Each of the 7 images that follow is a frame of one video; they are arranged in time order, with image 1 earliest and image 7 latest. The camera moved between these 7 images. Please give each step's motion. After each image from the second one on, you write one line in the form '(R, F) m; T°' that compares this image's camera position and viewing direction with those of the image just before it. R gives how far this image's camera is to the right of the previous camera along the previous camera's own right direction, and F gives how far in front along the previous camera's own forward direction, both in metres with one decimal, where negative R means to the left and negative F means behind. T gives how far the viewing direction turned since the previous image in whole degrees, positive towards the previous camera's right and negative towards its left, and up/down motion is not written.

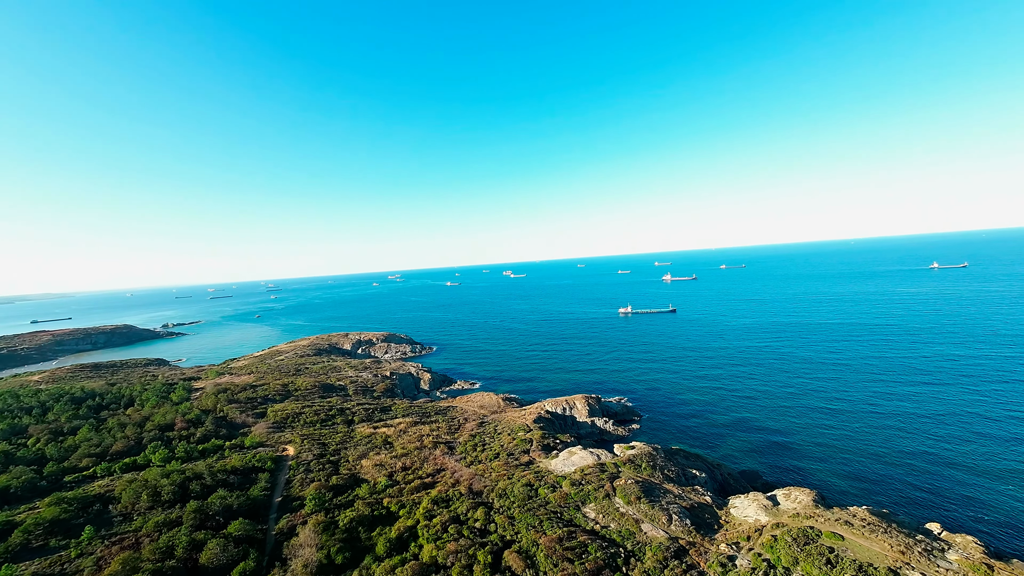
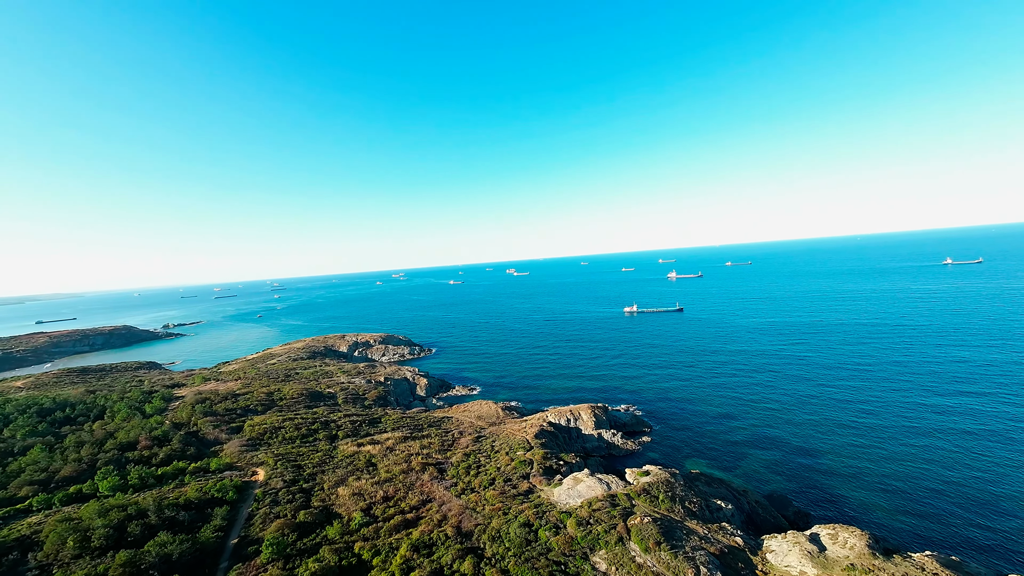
(+0.6, +4.6) m; -1°
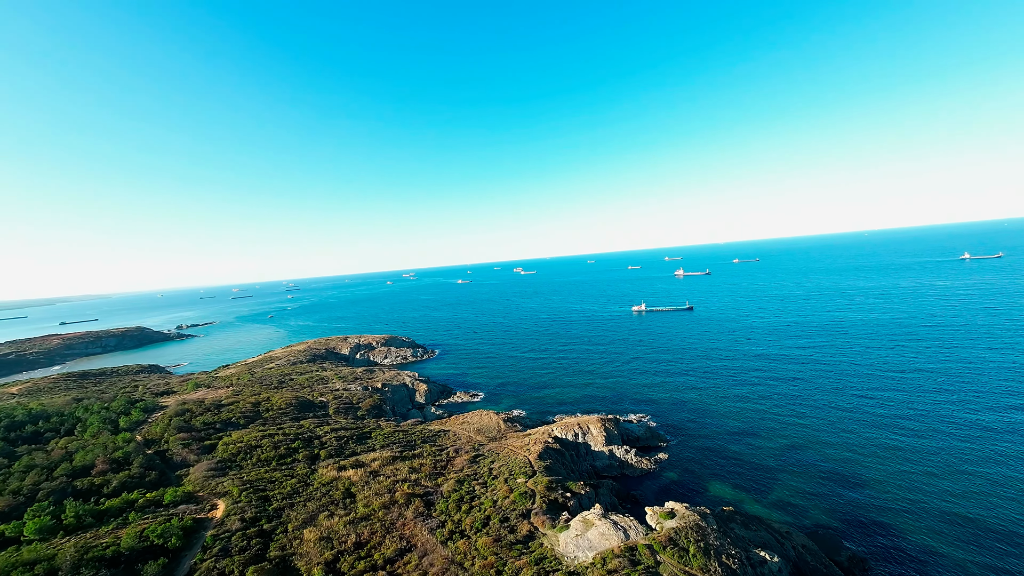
(+1.2, +5.5) m; -2°
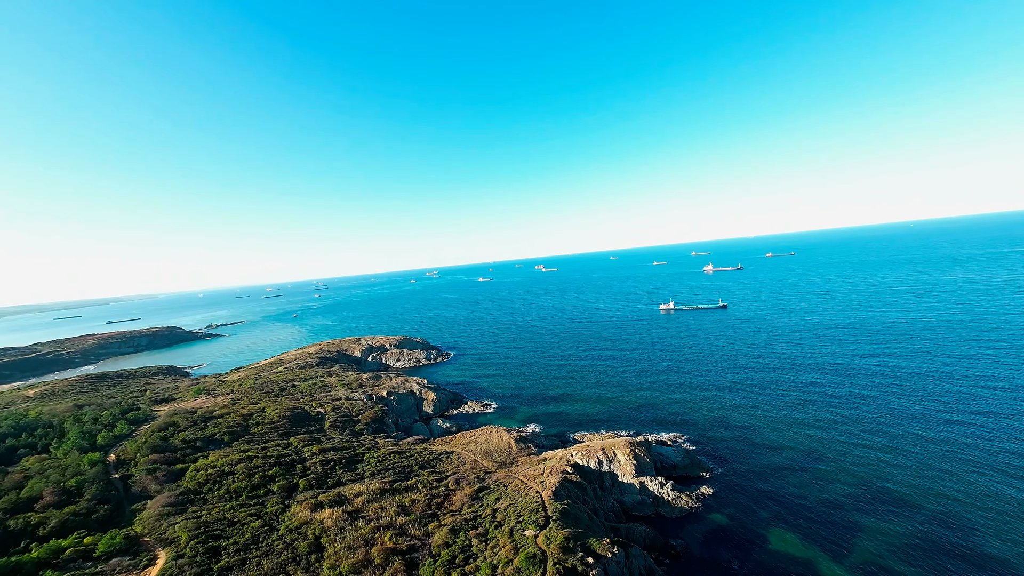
(+1.3, +7.3) m; -3°
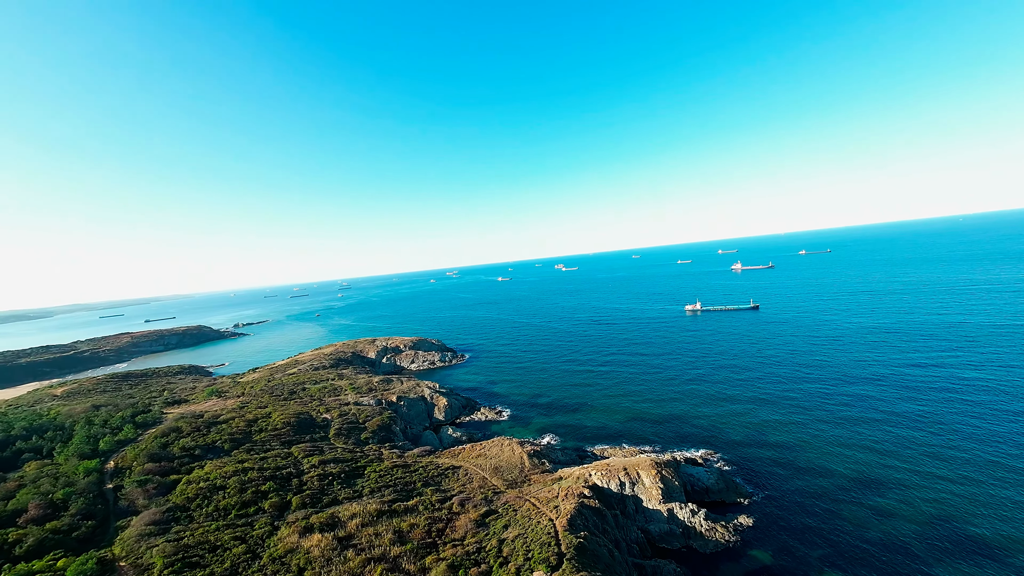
(+0.8, +3.8) m; -3°
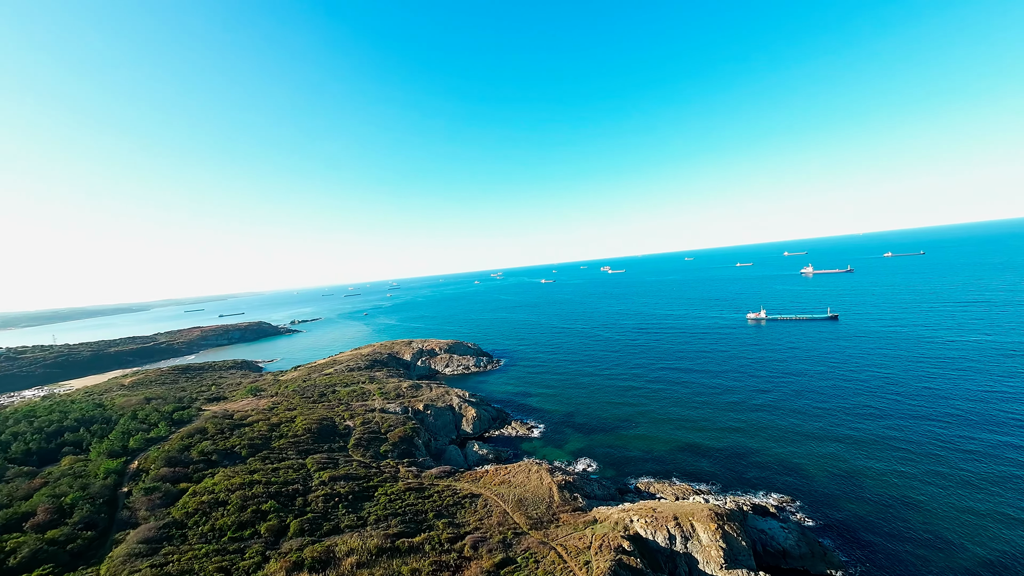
(+1.4, +5.5) m; -7°
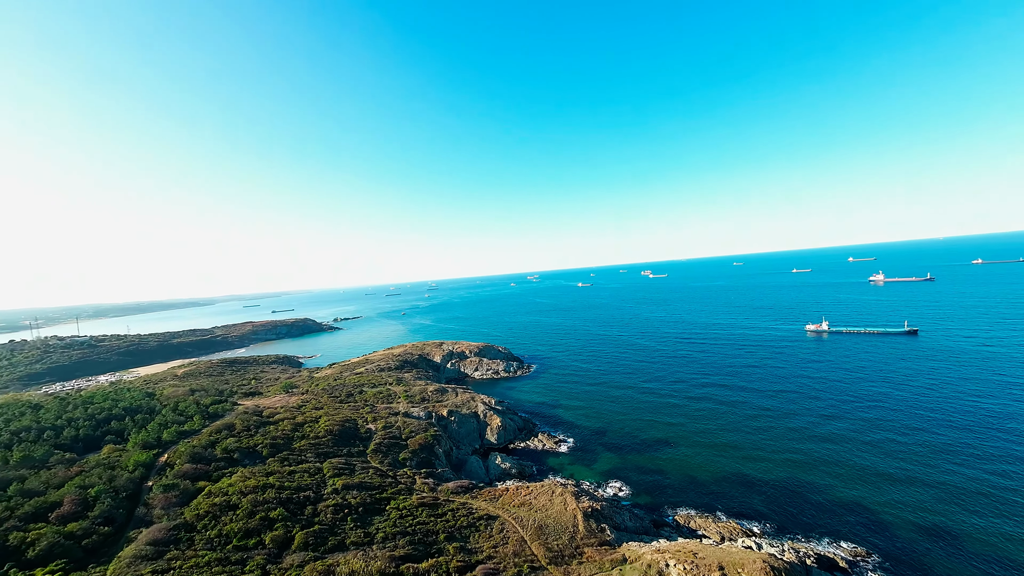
(+1.1, +3.2) m; -6°
